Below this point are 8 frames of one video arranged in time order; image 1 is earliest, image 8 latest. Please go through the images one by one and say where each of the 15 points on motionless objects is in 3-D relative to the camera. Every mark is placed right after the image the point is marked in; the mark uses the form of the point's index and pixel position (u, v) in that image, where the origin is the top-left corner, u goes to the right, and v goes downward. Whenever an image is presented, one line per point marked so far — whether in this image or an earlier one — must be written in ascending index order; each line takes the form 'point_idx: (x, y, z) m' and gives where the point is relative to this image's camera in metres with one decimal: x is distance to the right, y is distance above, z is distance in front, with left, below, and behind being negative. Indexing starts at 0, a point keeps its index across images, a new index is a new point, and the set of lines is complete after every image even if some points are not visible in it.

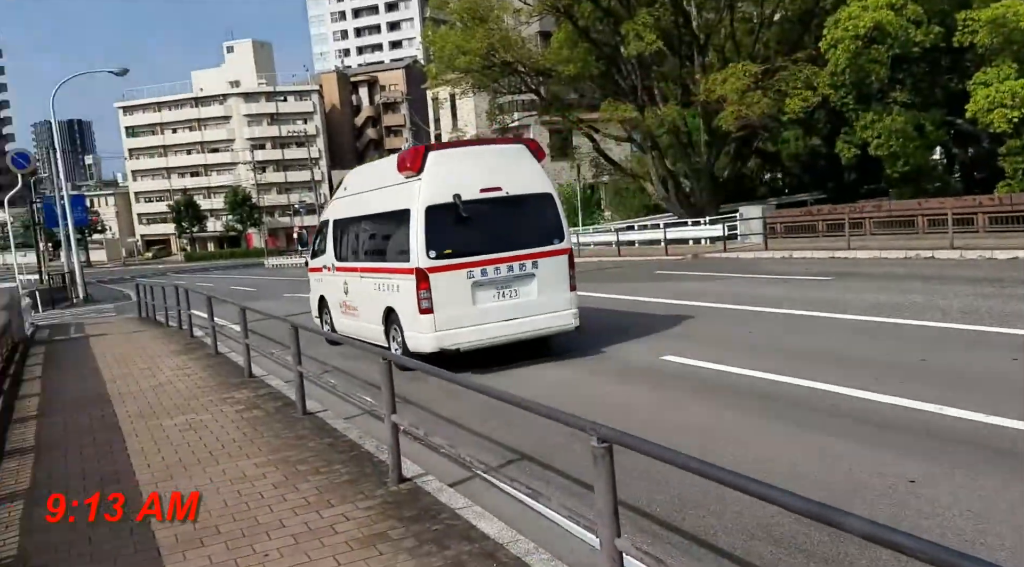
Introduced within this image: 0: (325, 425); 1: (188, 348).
0: (-1.3, -1.0, +5.8) m
1: (-4.3, -0.8, +10.9) m
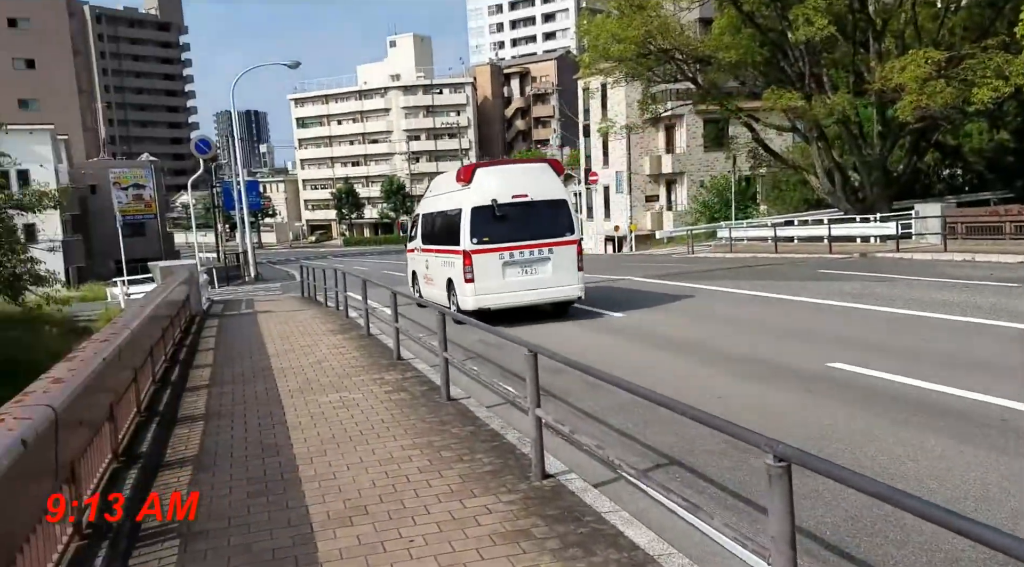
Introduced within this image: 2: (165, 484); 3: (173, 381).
0: (-0.3, -0.9, +5.9) m
1: (-2.3, -0.6, +11.4) m
2: (-2.0, -1.1, +4.7) m
3: (-3.2, -0.9, +7.9) m
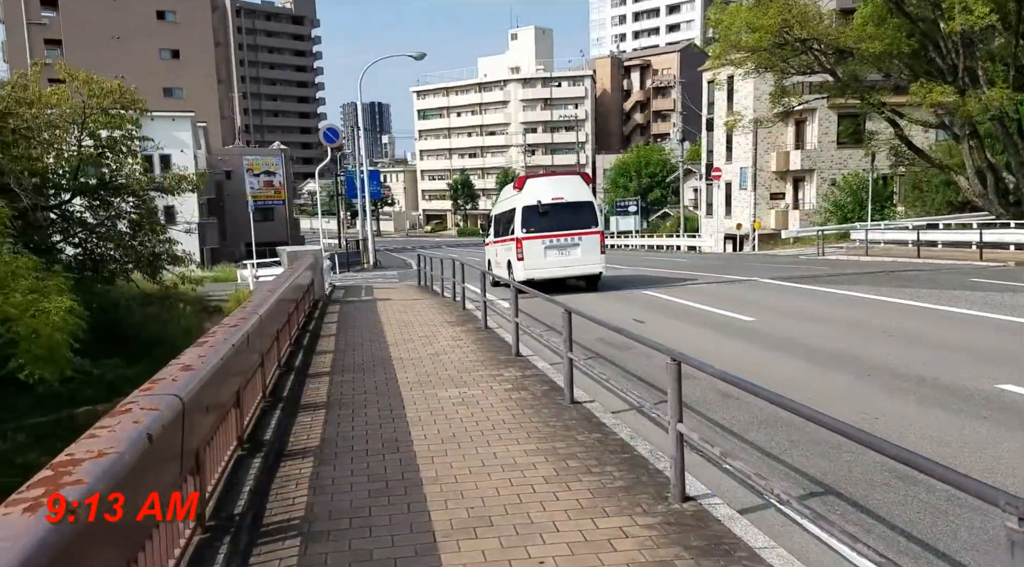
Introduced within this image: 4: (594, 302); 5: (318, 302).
0: (+0.5, -0.9, +5.5) m
1: (-0.7, -0.5, +11.3) m
2: (-1.3, -1.1, +4.6) m
3: (-2.0, -0.8, +7.9) m
4: (+1.4, -0.3, +13.6) m
5: (-3.4, -0.3, +14.5) m
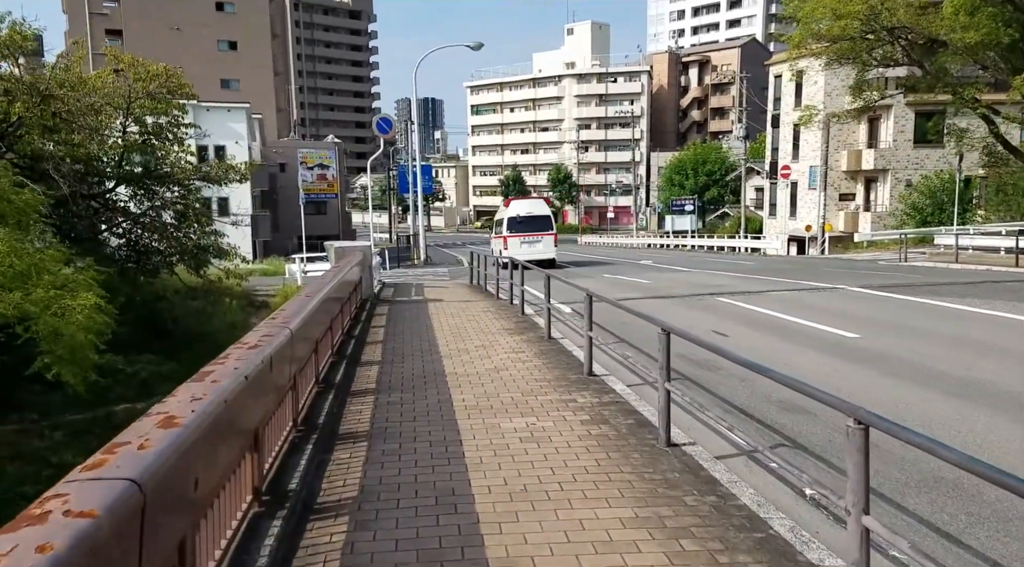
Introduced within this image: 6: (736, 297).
0: (+1.0, -1.0, +4.4) m
1: (+0.1, -0.5, +10.2) m
2: (-0.9, -1.1, +3.6) m
3: (-1.4, -0.8, +6.9) m
4: (+2.3, -0.4, +12.4) m
5: (-2.4, -0.3, +13.5) m
6: (+3.7, -0.2, +13.8) m
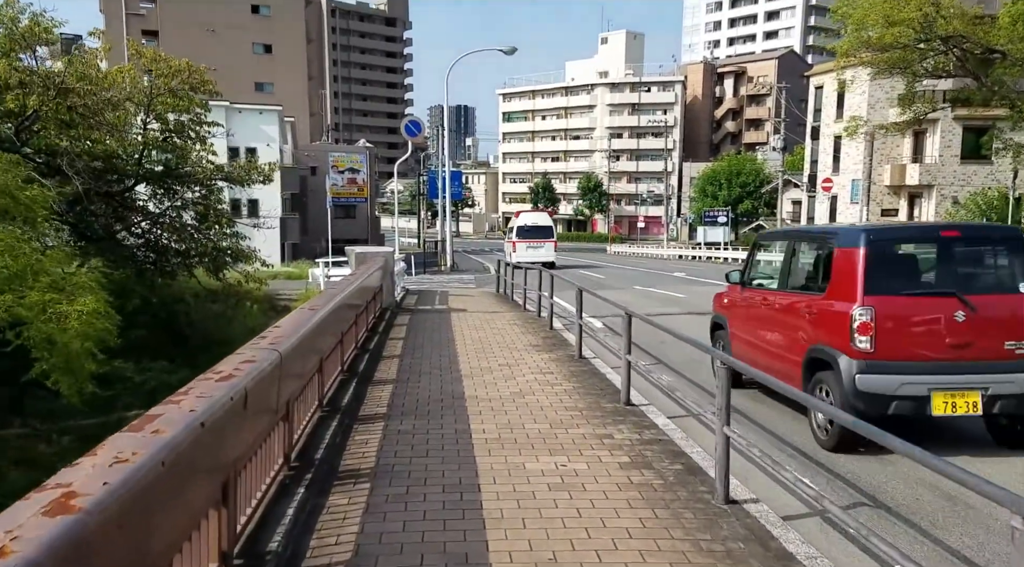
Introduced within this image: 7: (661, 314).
0: (+1.1, -1.1, +3.6) m
1: (+0.4, -0.7, +9.5) m
2: (-0.8, -1.2, +2.8) m
3: (-1.2, -0.9, +6.2) m
4: (+2.7, -0.6, +11.6) m
5: (-2.0, -0.4, +12.8) m
6: (+4.2, -0.5, +12.9) m
7: (+2.4, -0.5, +13.2) m
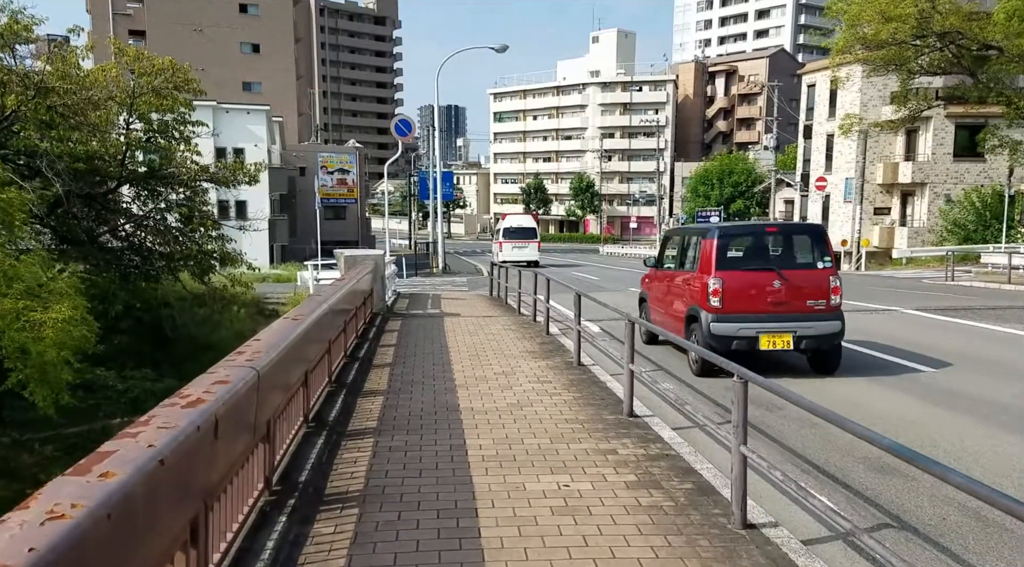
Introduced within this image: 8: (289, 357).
0: (+1.1, -1.1, +3.3) m
1: (+0.4, -0.7, +9.1) m
2: (-0.8, -1.2, +2.5) m
3: (-1.3, -1.0, +5.9) m
4: (+2.6, -0.6, +11.3) m
5: (-2.0, -0.5, +12.5) m
6: (+4.1, -0.5, +12.6) m
7: (+2.3, -0.5, +12.9) m
8: (-1.3, -0.4, +4.9) m
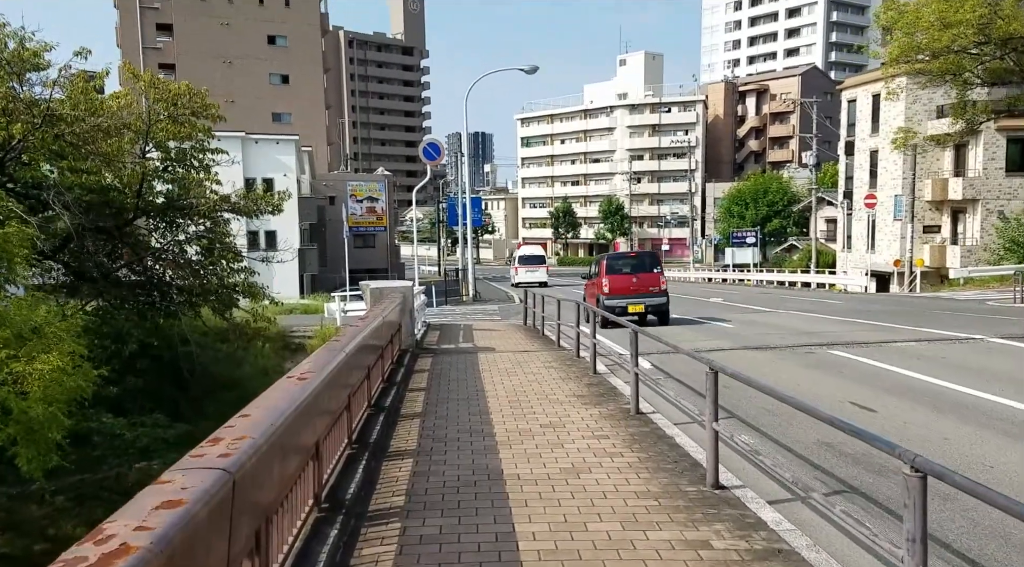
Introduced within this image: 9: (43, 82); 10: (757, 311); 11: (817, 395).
0: (+1.4, -1.3, +2.2) m
1: (+0.8, -1.1, +8.0) m
2: (-0.5, -1.4, +1.4) m
3: (-0.9, -1.2, +4.8) m
4: (+3.1, -1.0, +10.1) m
5: (-1.5, -1.0, +11.5) m
6: (+4.7, -0.9, +11.4) m
7: (+2.8, -0.9, +11.7) m
8: (-1.0, -0.7, +3.8) m
9: (-7.2, +3.1, +12.7) m
10: (+5.9, -0.7, +19.9) m
11: (+3.0, -1.1, +8.3) m
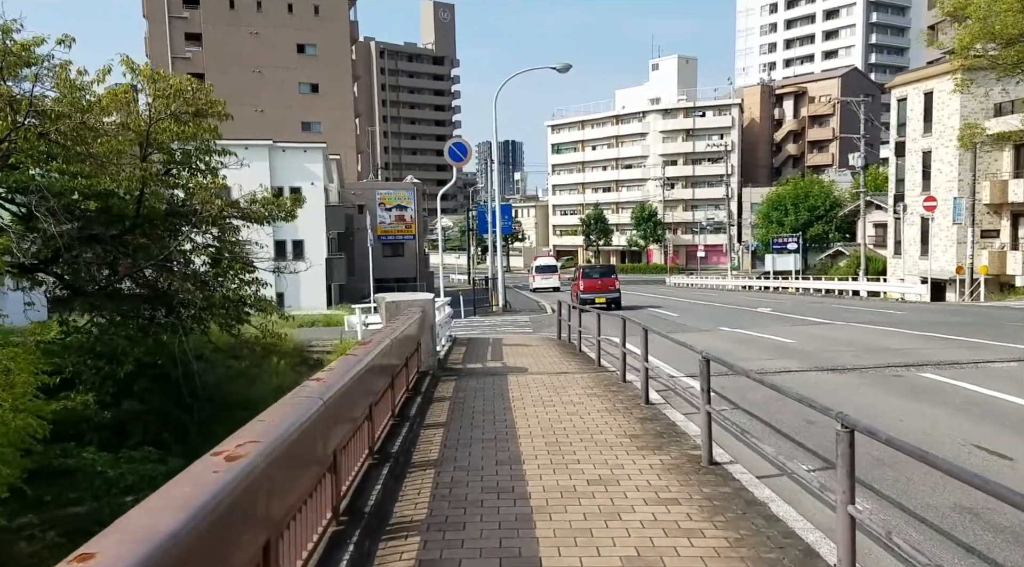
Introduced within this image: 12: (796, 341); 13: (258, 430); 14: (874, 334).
0: (+1.4, -1.4, +0.7) m
1: (+1.1, -1.2, +6.6) m
2: (-0.5, -1.4, 0.0) m
3: (-0.7, -1.3, +3.4) m
4: (+3.5, -1.1, +8.6) m
5: (-1.0, -1.1, +10.1) m
6: (+5.1, -1.0, +9.8) m
7: (+3.3, -1.1, +10.2) m
8: (-0.9, -0.8, +2.4) m
9: (-6.7, +2.9, +11.5) m
10: (+6.6, -0.9, +18.2) m
11: (+3.3, -1.2, +6.7) m
12: (+4.8, -0.9, +13.9) m
13: (-1.0, -0.6, +3.5) m
14: (+6.2, -0.9, +14.3) m
